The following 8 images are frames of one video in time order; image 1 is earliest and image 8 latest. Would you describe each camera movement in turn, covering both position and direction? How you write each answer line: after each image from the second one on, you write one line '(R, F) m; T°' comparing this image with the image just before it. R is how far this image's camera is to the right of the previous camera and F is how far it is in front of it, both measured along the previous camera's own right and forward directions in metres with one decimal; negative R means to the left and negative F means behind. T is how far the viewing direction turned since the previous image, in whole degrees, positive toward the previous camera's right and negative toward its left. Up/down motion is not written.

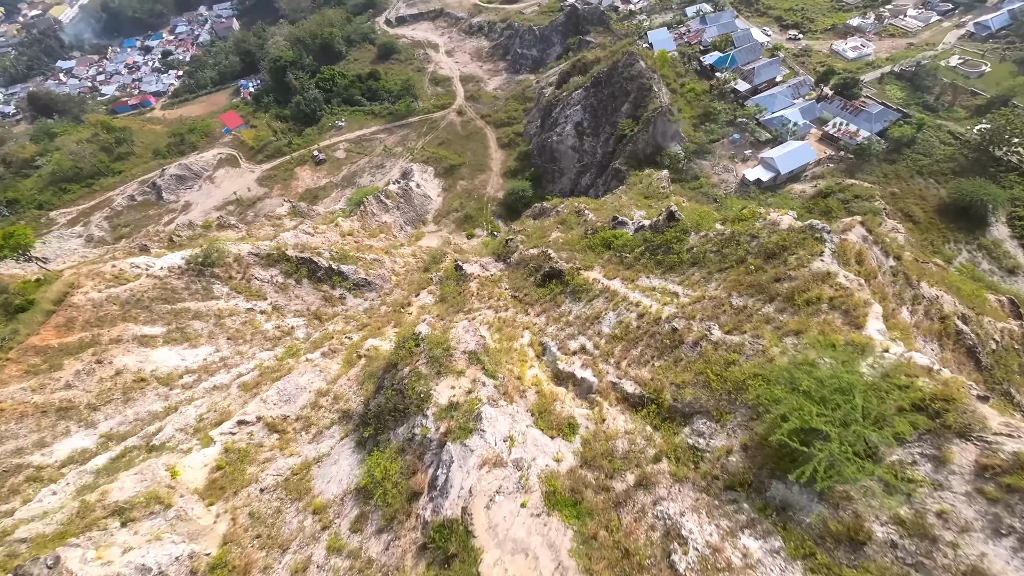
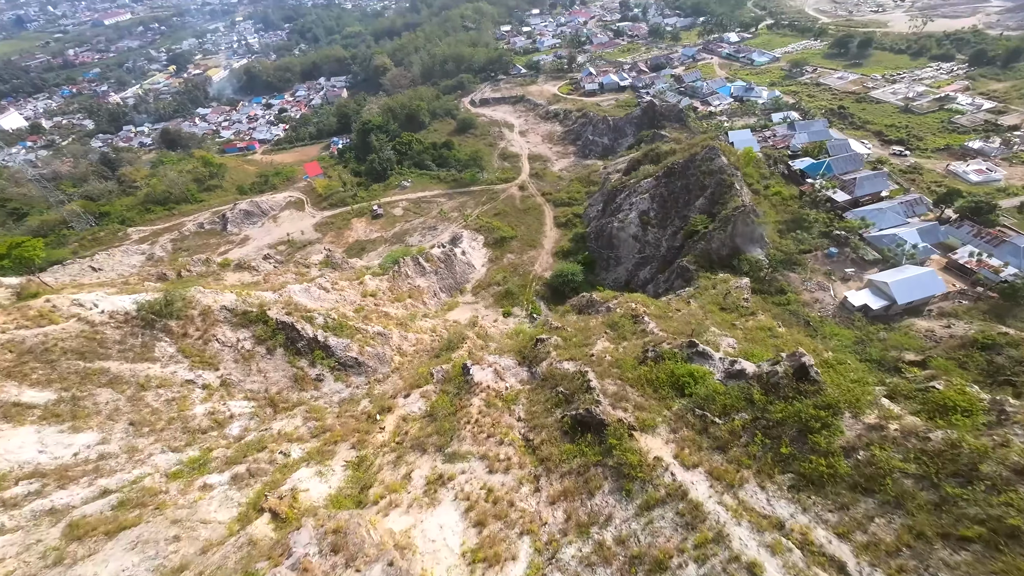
(+0.2, +2.9) m; -7°
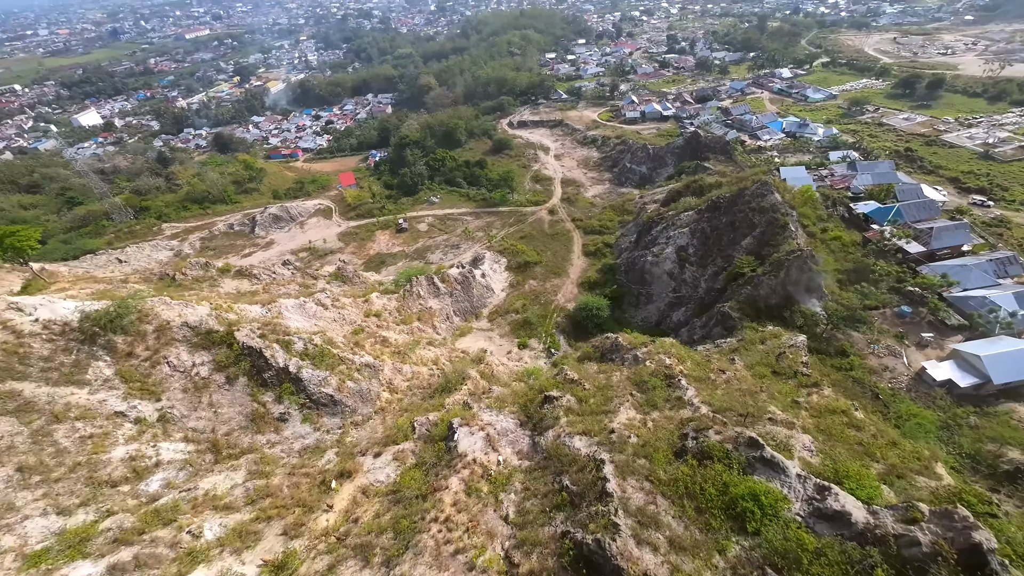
(+0.3, +1.7) m; -4°
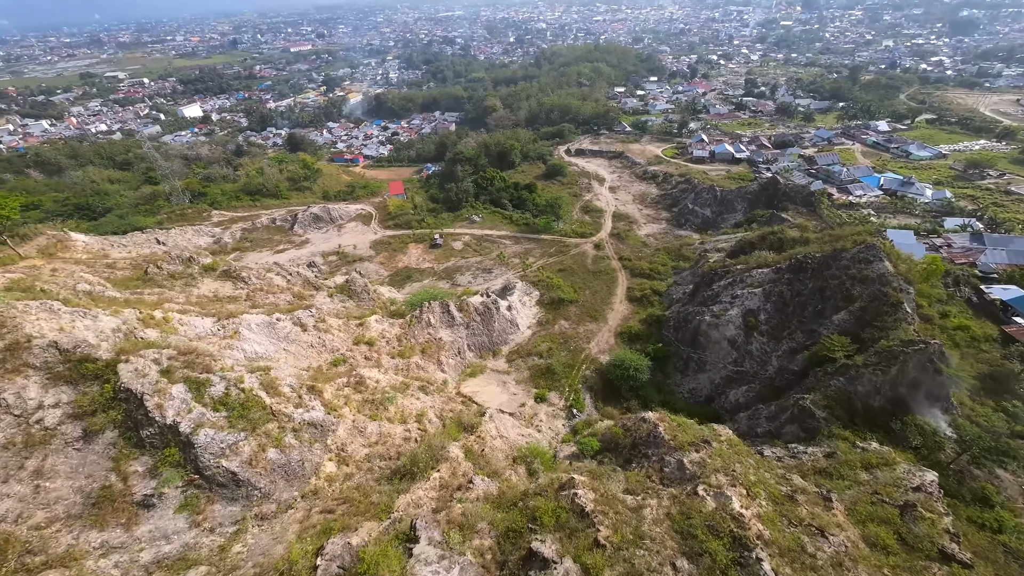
(+0.5, +2.9) m; -6°
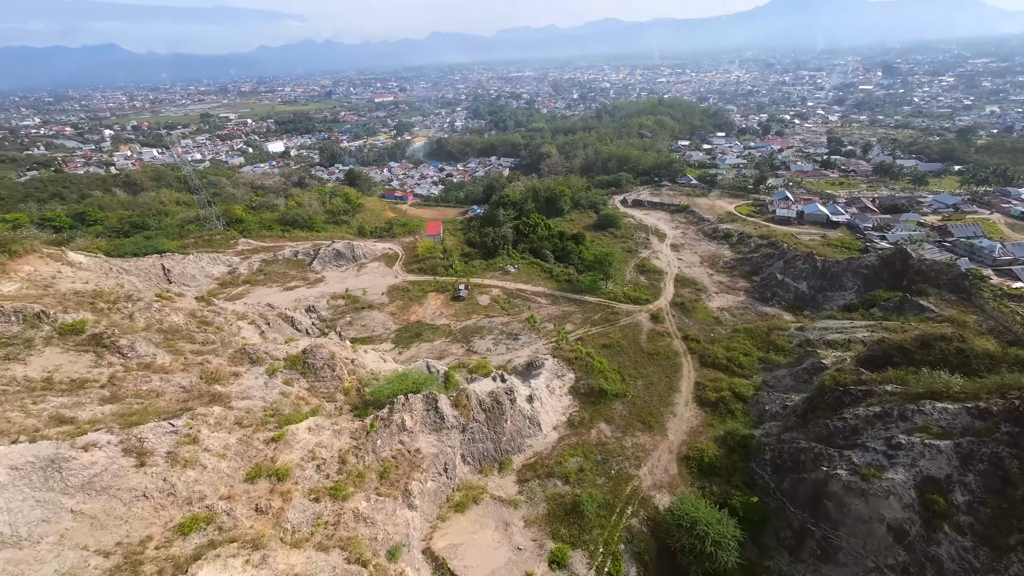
(+0.6, +5.5) m; -7°
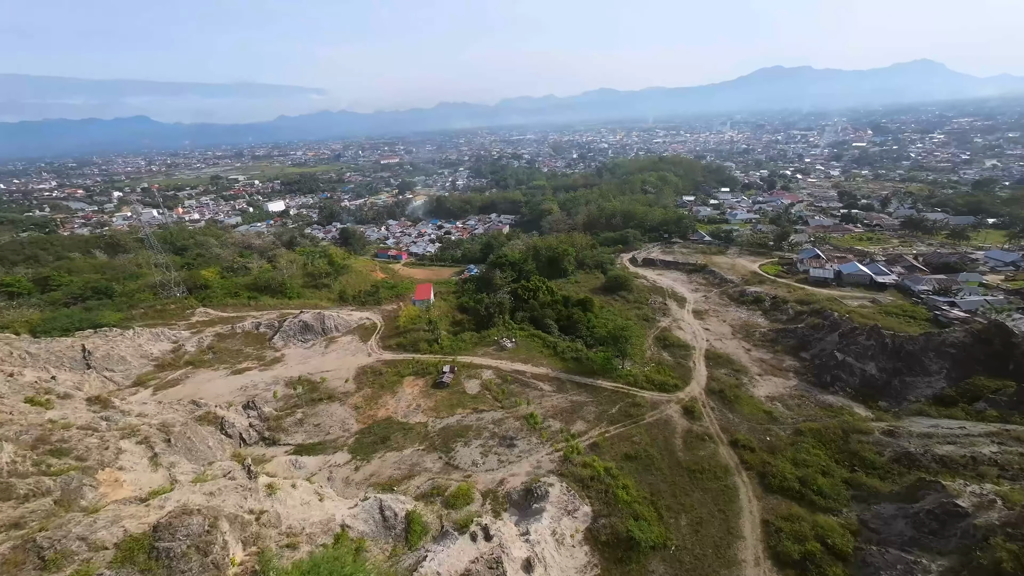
(+0.5, +4.4) m; 0°
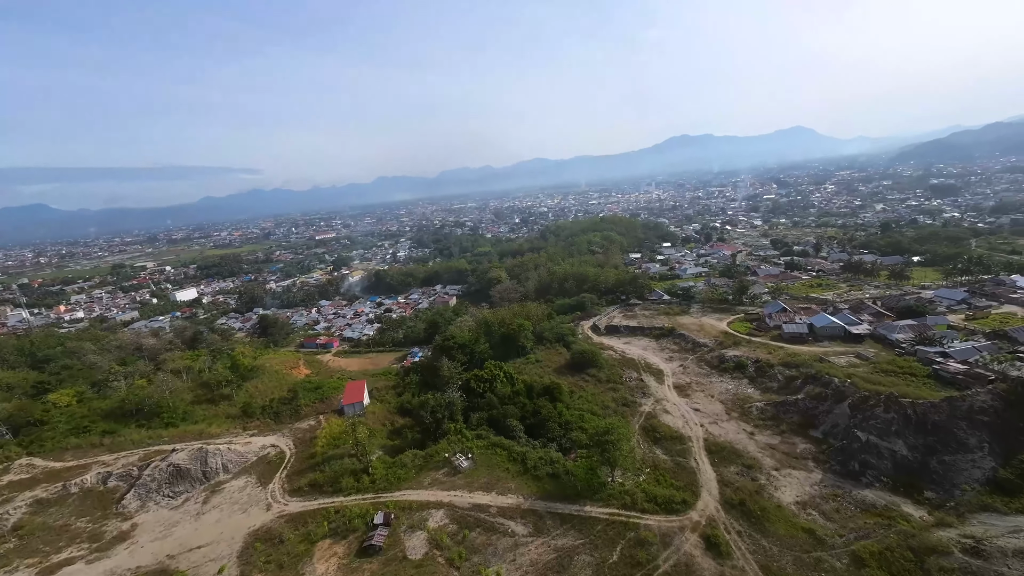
(+0.3, +4.4) m; +8°
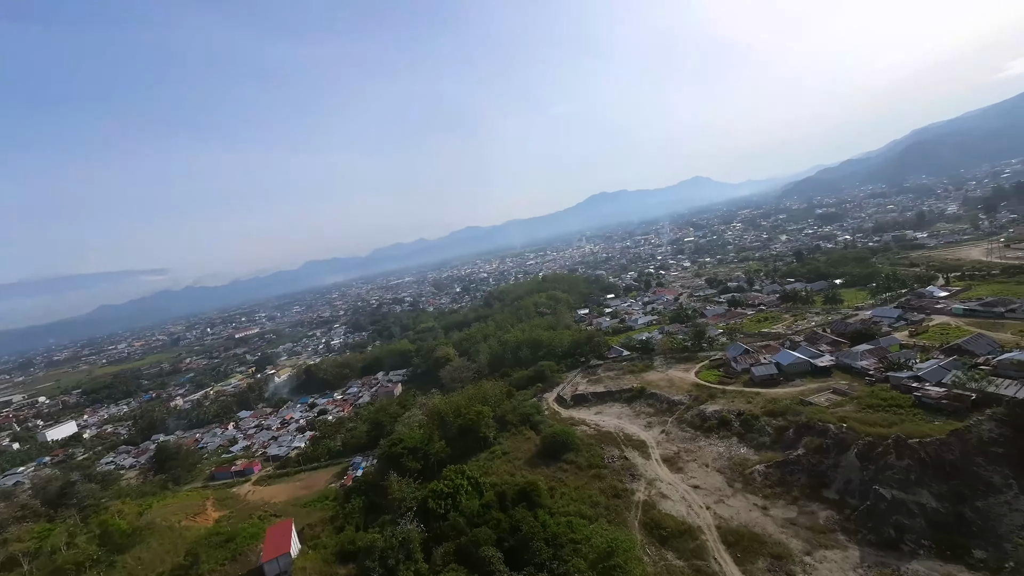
(0.0, +2.9) m; +9°
